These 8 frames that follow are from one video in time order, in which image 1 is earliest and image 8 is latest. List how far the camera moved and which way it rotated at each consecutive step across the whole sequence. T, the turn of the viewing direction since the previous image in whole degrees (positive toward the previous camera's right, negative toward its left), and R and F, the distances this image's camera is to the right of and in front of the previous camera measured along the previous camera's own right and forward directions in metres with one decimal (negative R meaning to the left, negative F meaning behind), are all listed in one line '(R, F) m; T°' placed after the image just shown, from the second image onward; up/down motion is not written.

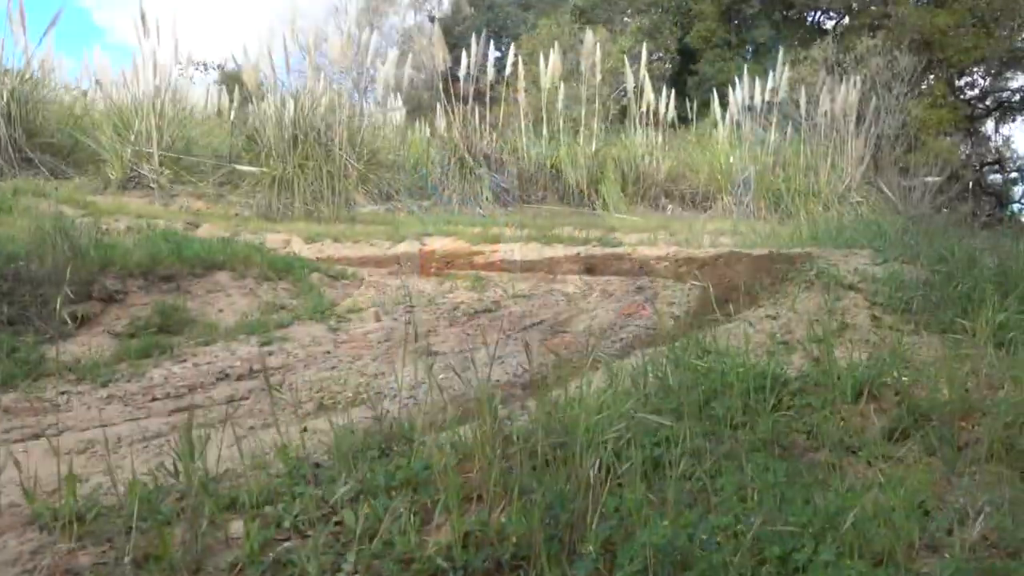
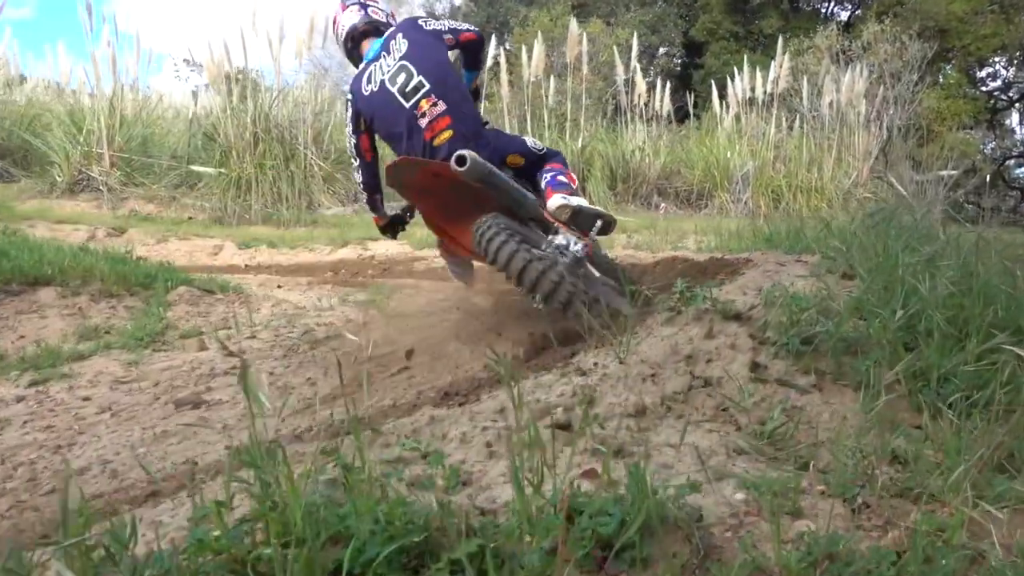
(+0.7, +0.9) m; -1°
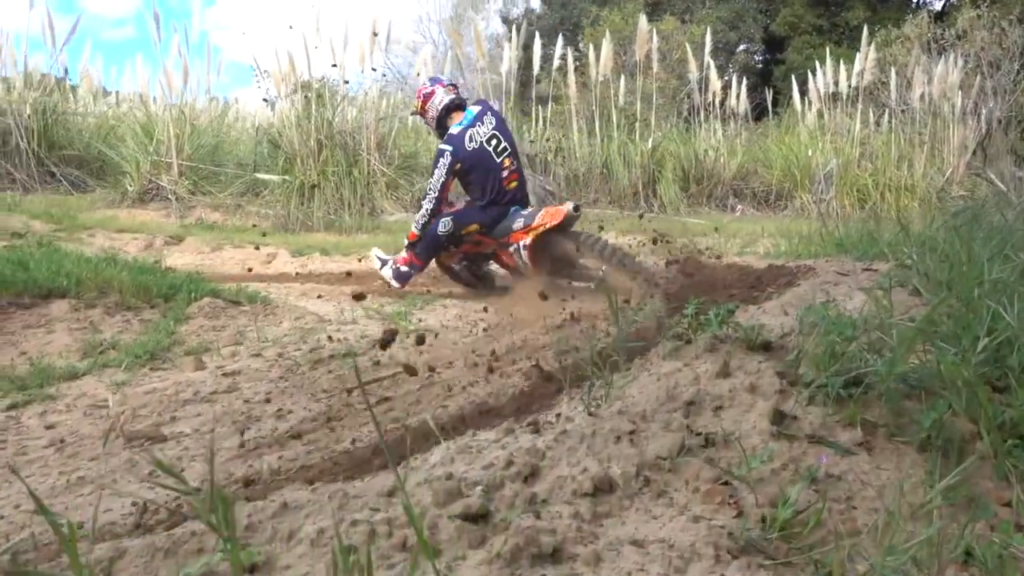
(+0.2, +0.4) m; -6°
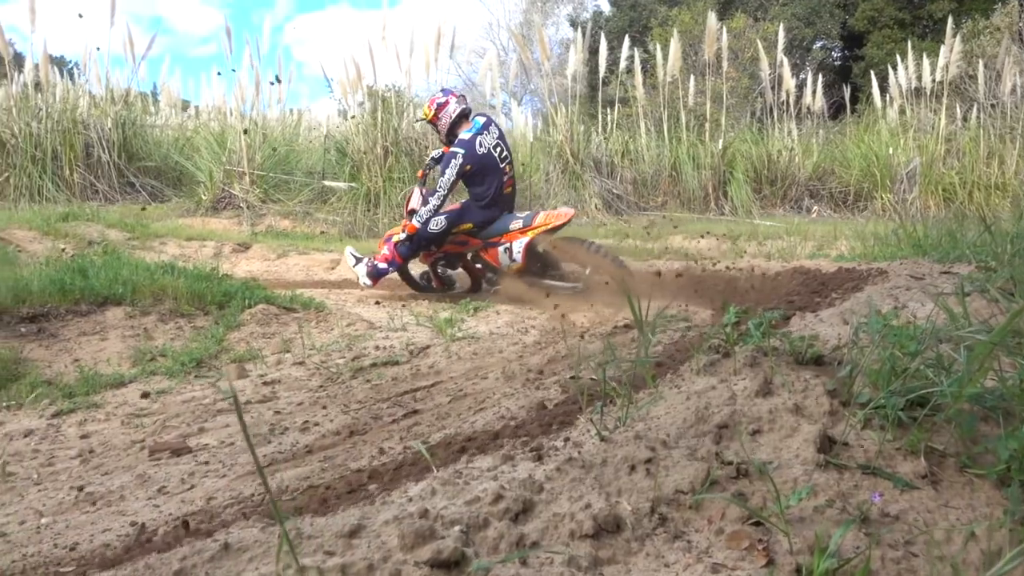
(+0.1, +0.2) m; -5°
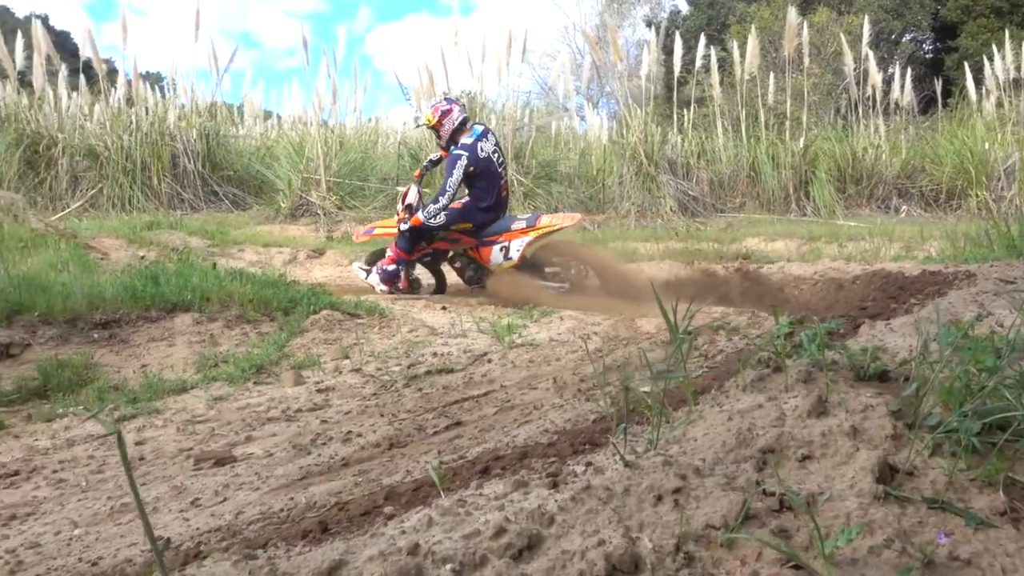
(+0.1, +0.1) m; -5°
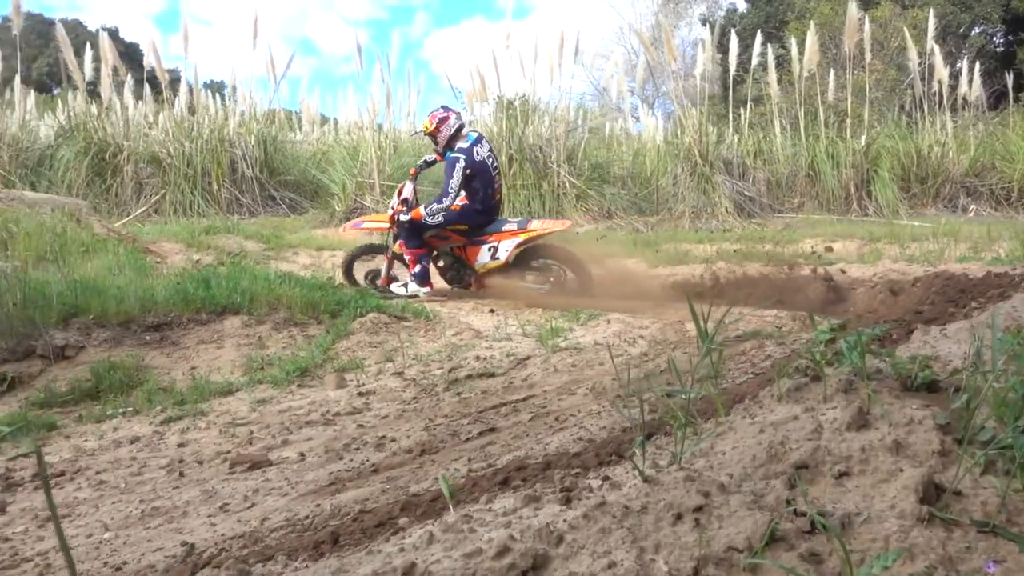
(+0.1, +0.1) m; -4°
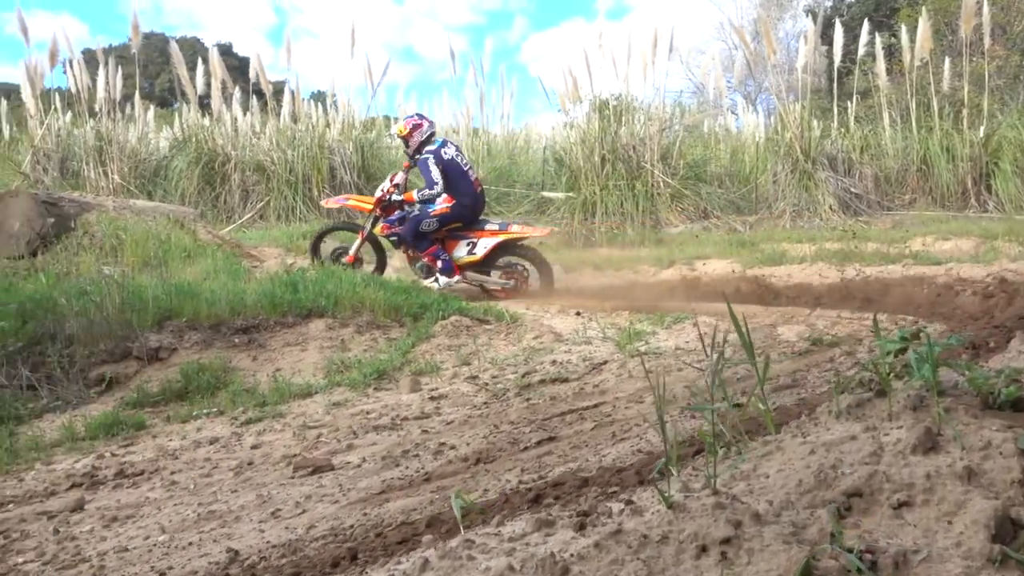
(+0.1, +0.1) m; -7°
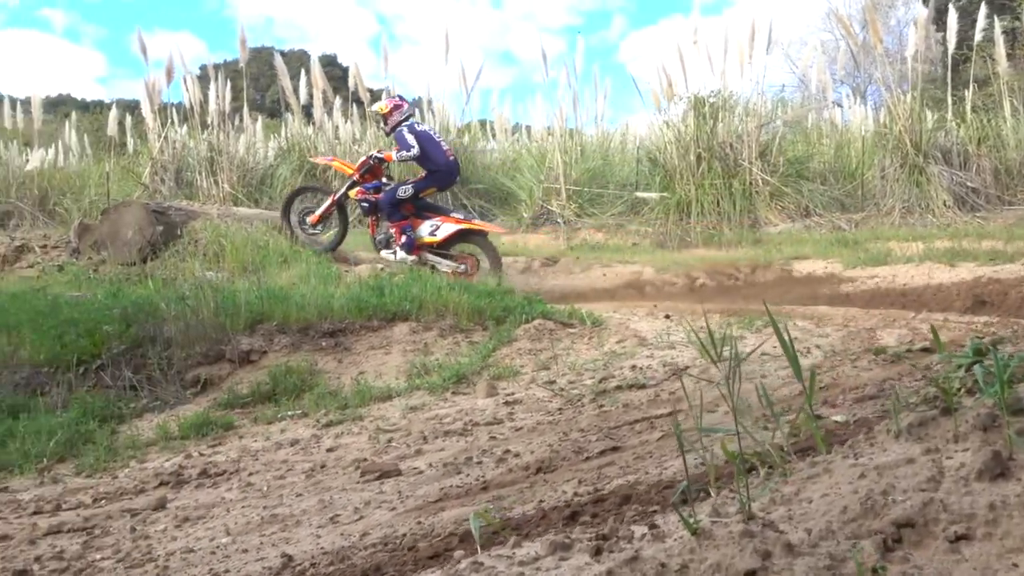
(+0.1, 0.0) m; -7°
